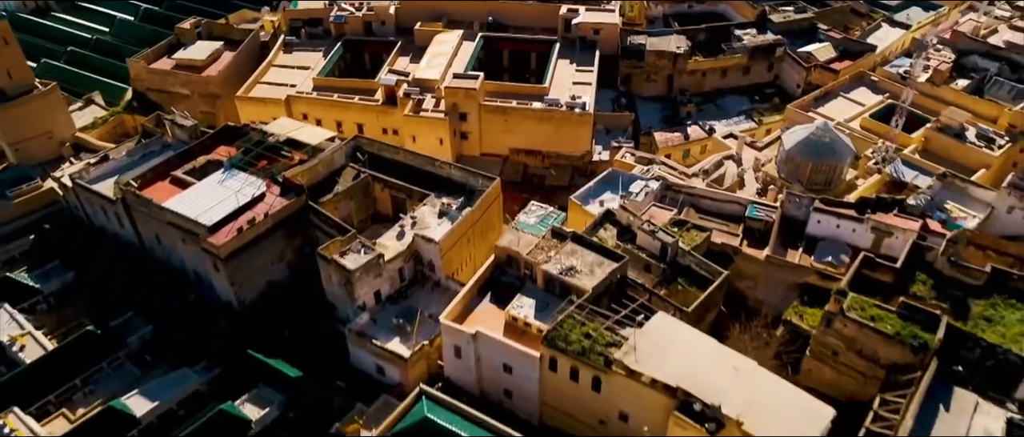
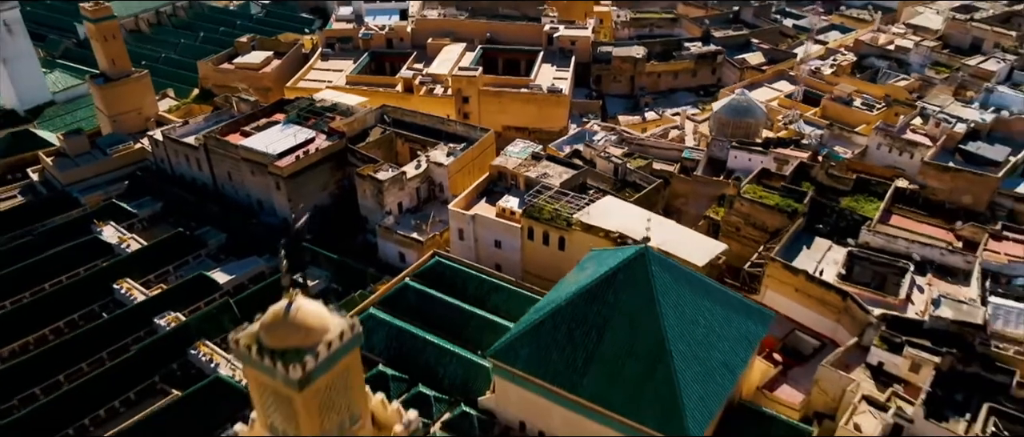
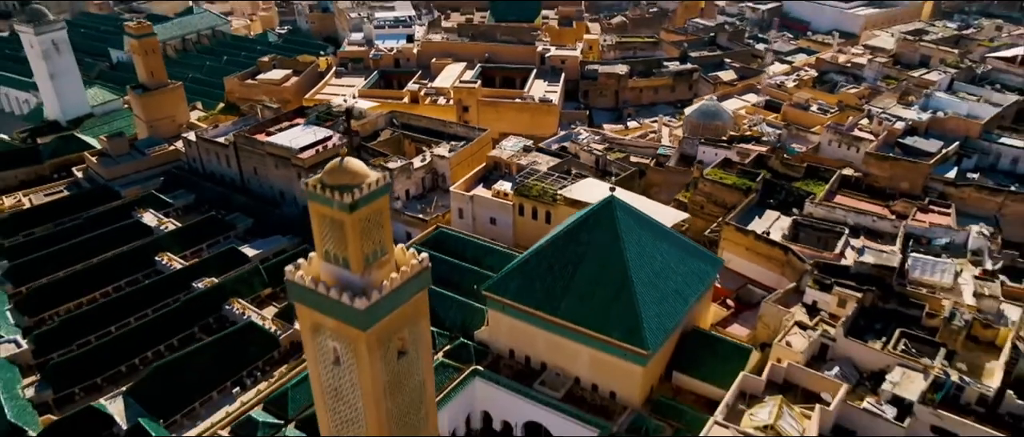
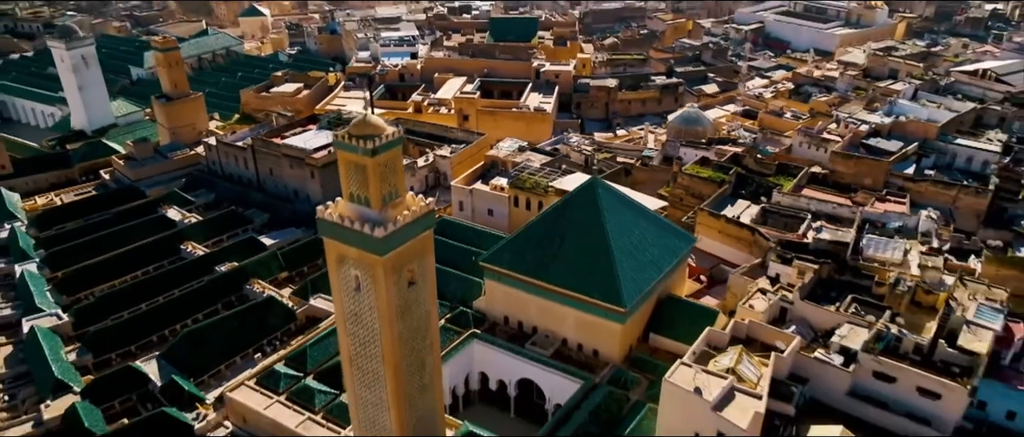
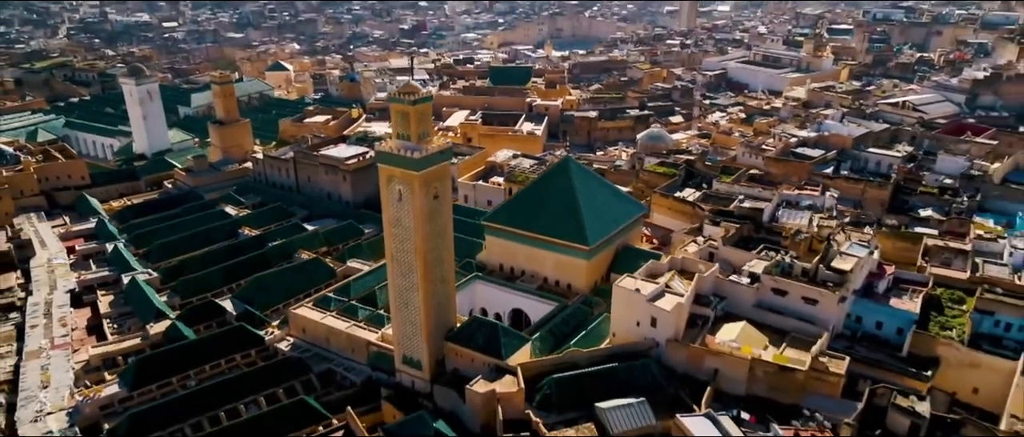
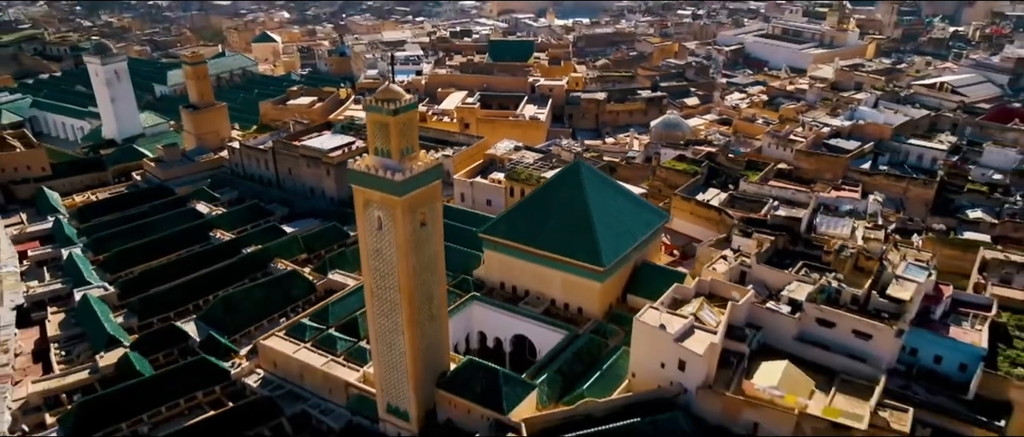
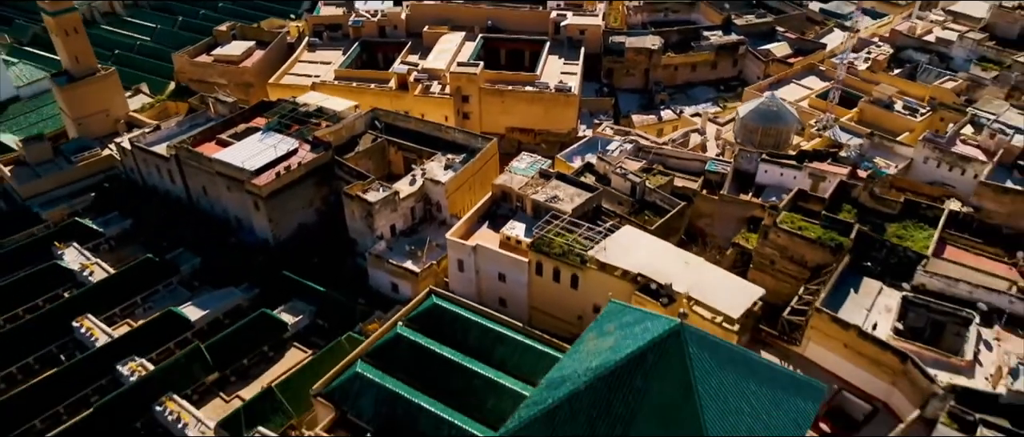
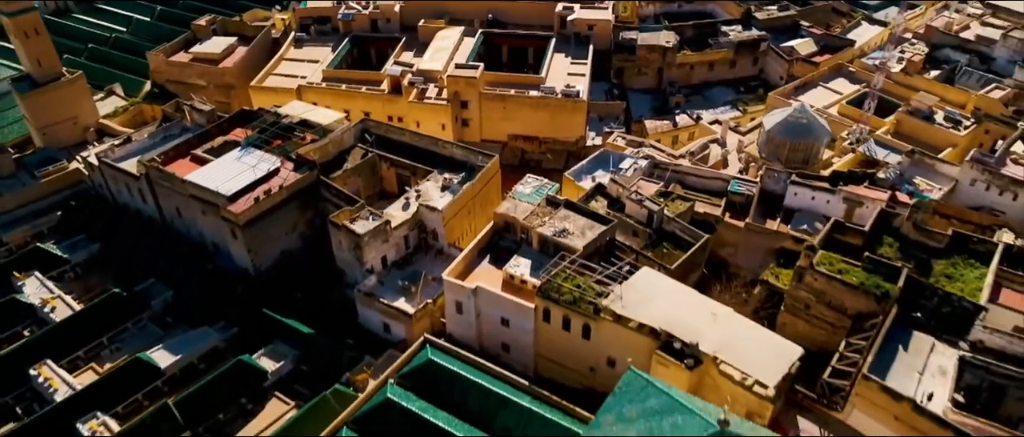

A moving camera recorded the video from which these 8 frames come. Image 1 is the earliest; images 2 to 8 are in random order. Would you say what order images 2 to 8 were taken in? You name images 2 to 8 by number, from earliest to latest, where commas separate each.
8, 7, 2, 3, 4, 6, 5
